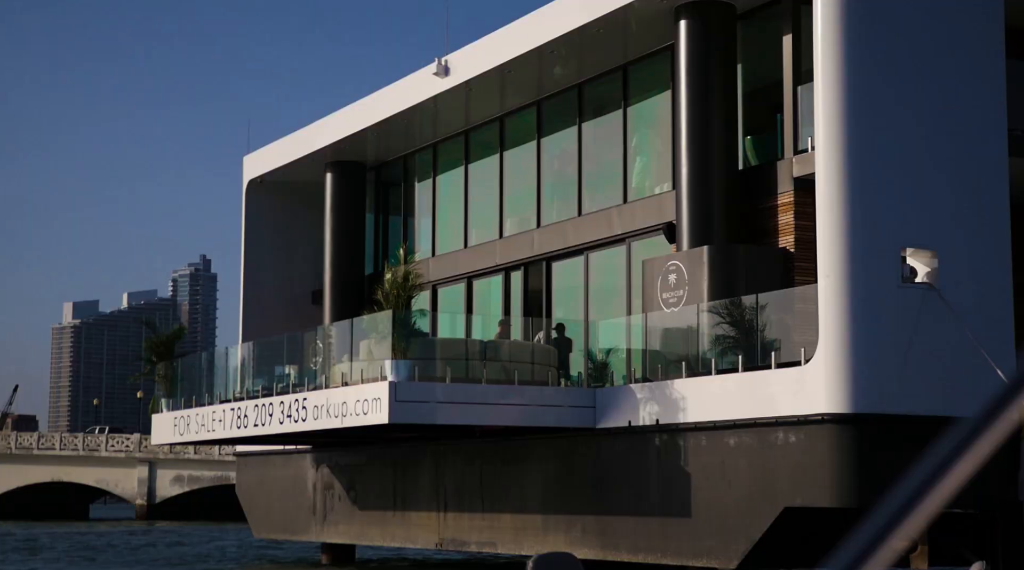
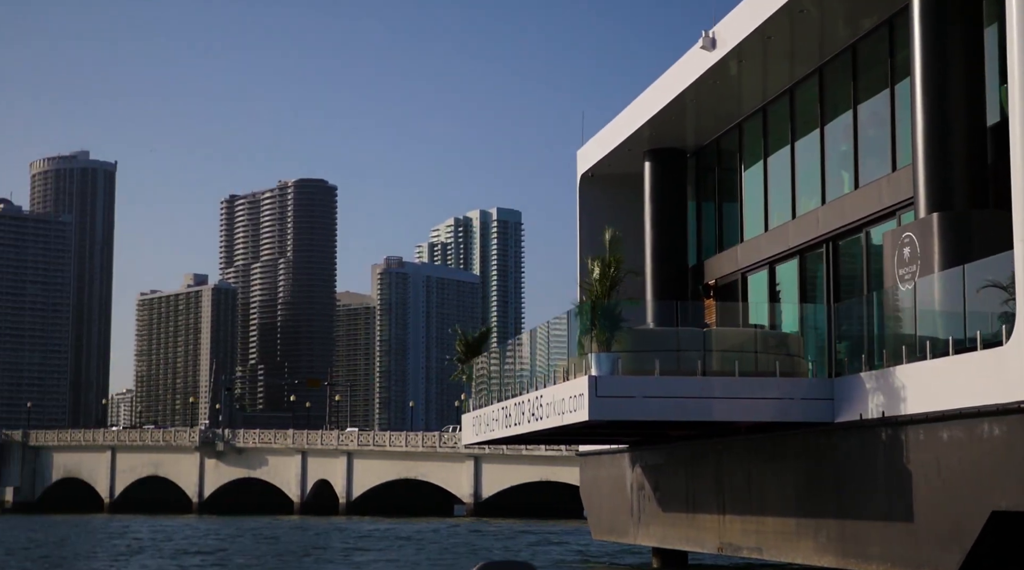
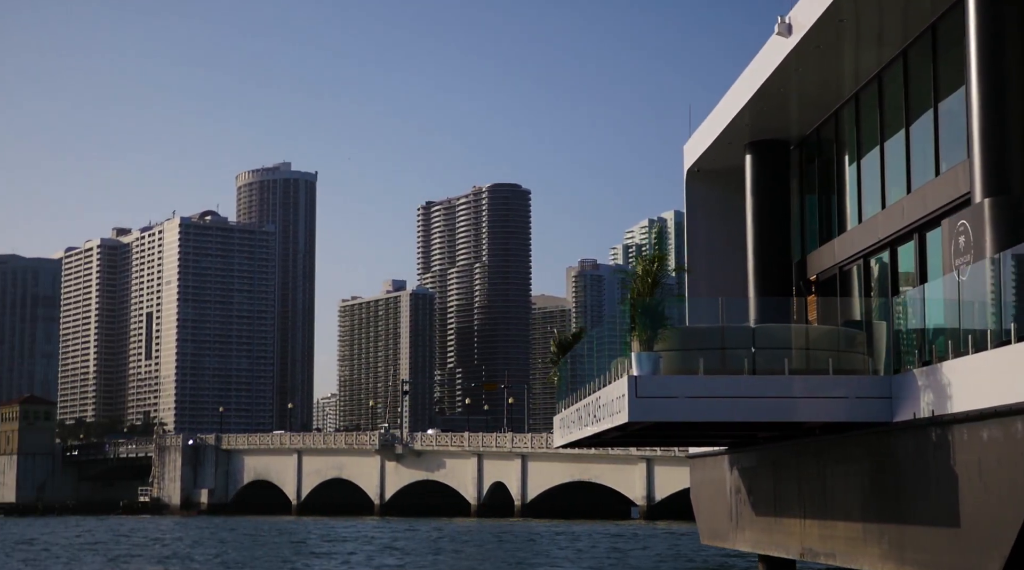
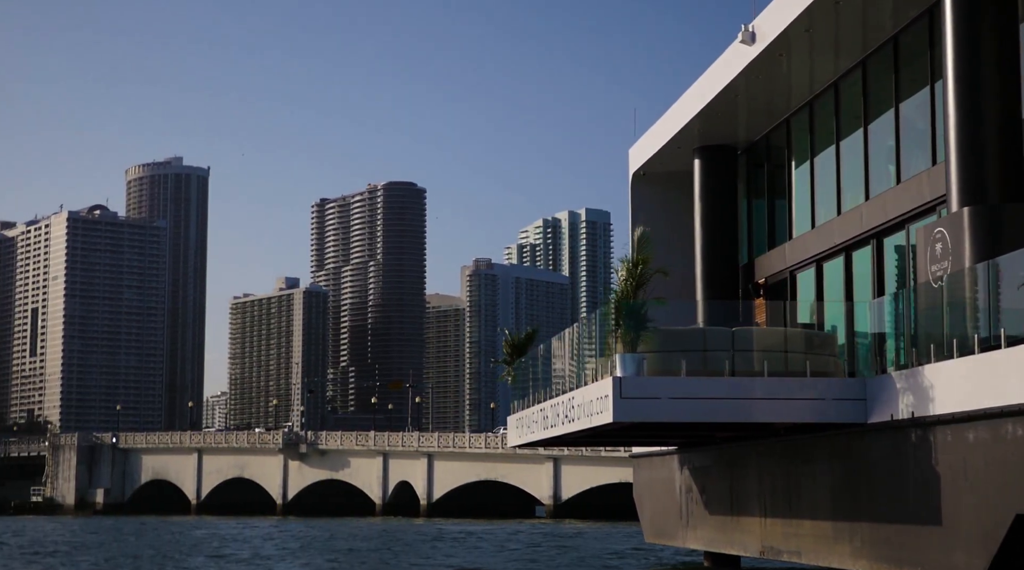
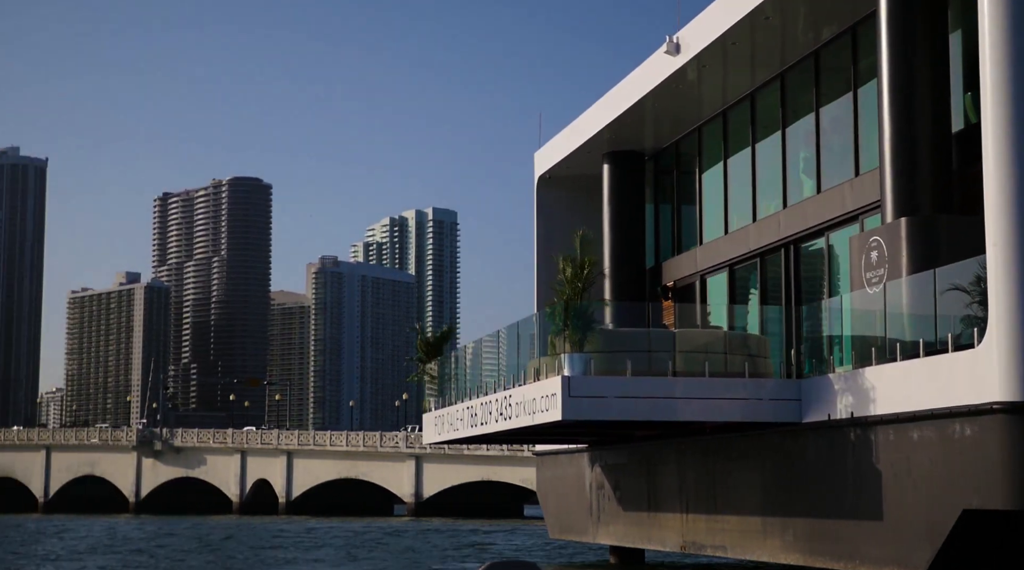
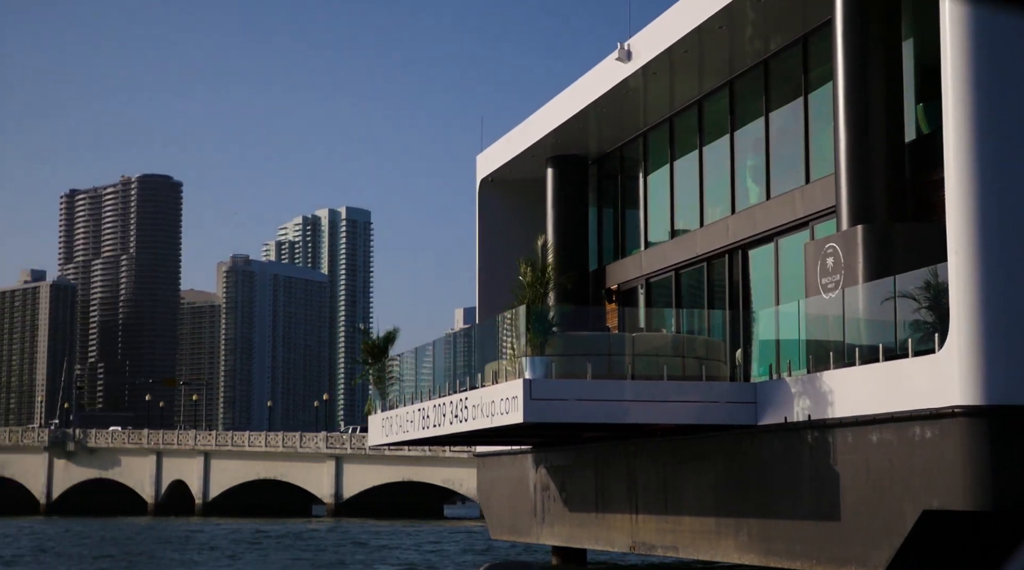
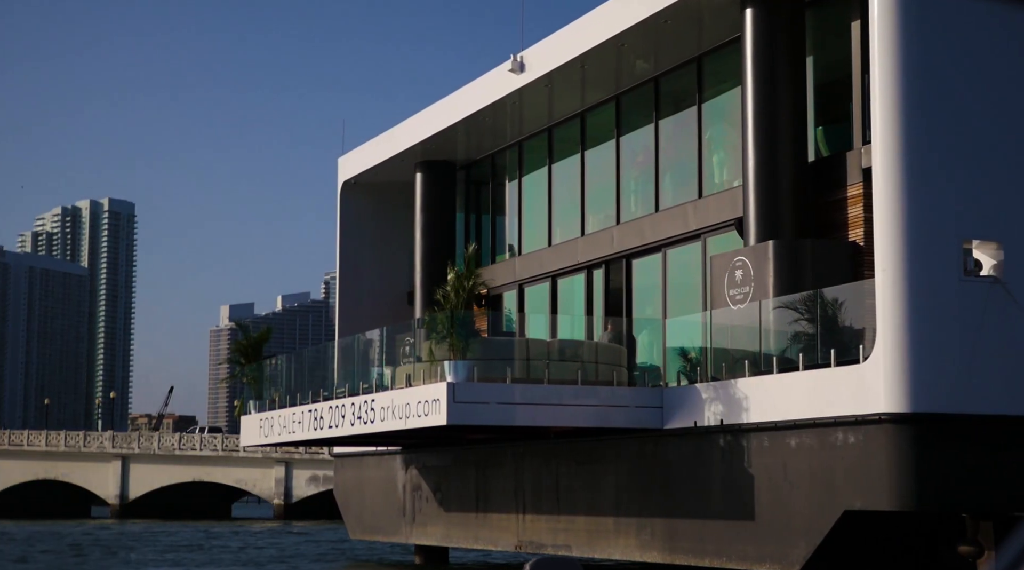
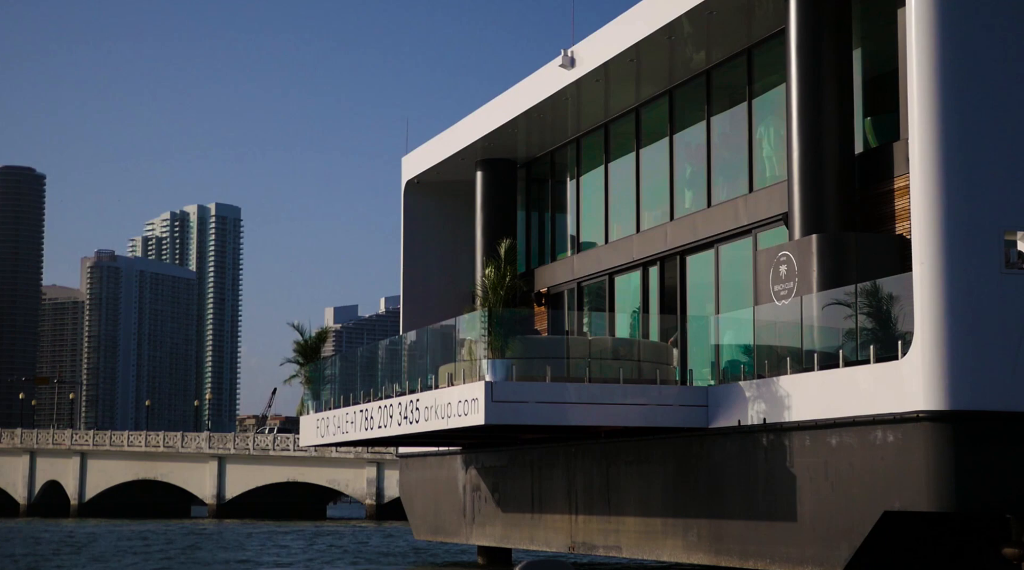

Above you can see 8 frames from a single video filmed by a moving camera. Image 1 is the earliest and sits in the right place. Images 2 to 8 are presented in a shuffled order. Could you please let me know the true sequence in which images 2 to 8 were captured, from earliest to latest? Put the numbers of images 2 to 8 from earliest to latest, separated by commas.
7, 8, 6, 5, 2, 4, 3
